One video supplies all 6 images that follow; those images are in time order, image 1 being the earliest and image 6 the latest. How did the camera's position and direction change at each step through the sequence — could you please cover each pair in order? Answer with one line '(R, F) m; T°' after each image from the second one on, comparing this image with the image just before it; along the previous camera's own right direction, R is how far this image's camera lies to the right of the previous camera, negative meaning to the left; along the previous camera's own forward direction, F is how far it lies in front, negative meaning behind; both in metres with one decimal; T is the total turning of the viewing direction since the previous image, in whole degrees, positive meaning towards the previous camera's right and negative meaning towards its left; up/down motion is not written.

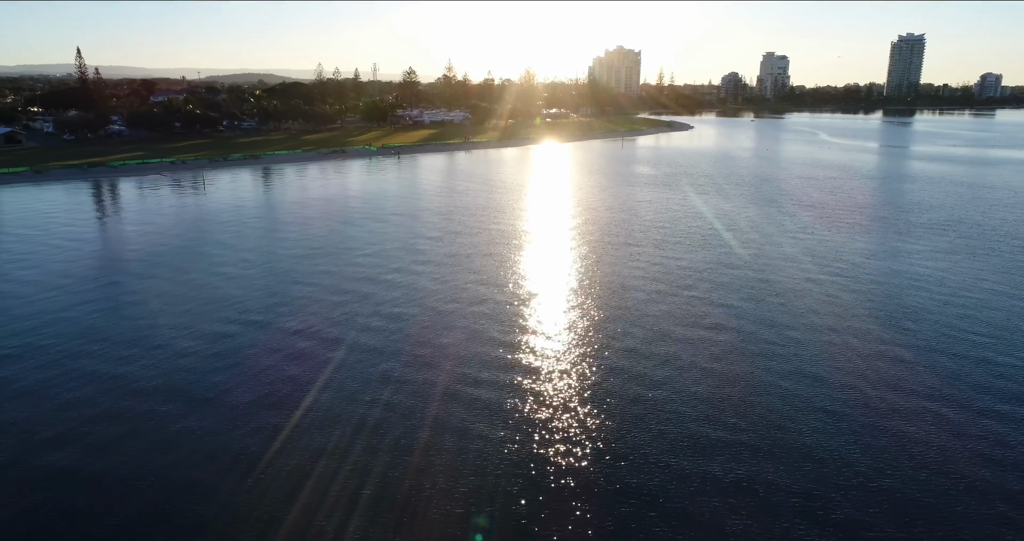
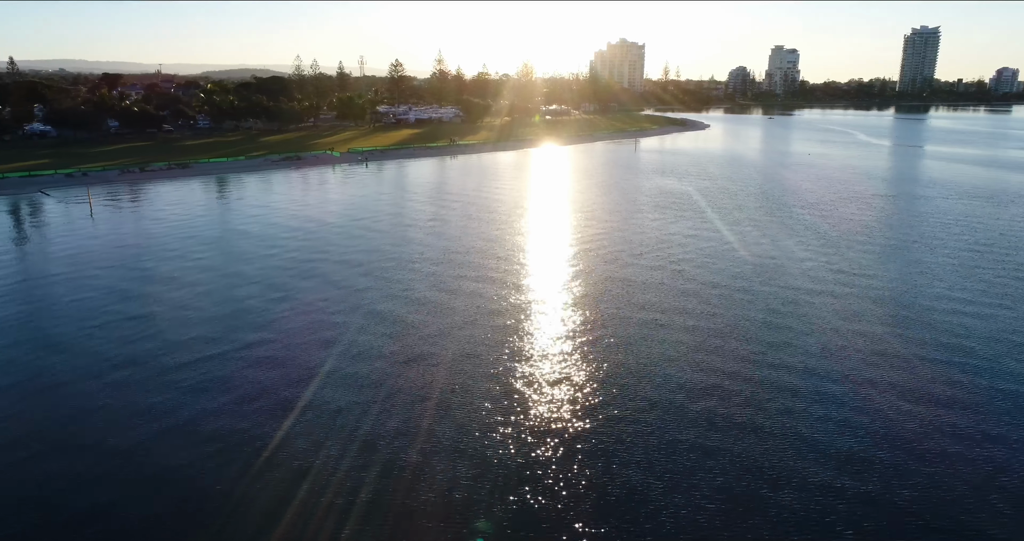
(+0.2, +6.0) m; 0°
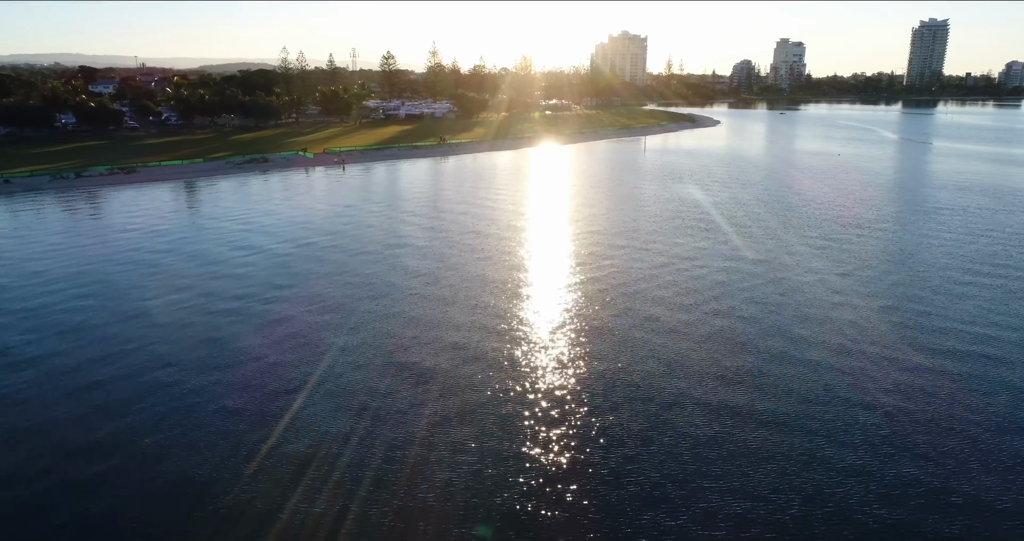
(+0.1, +3.2) m; 0°
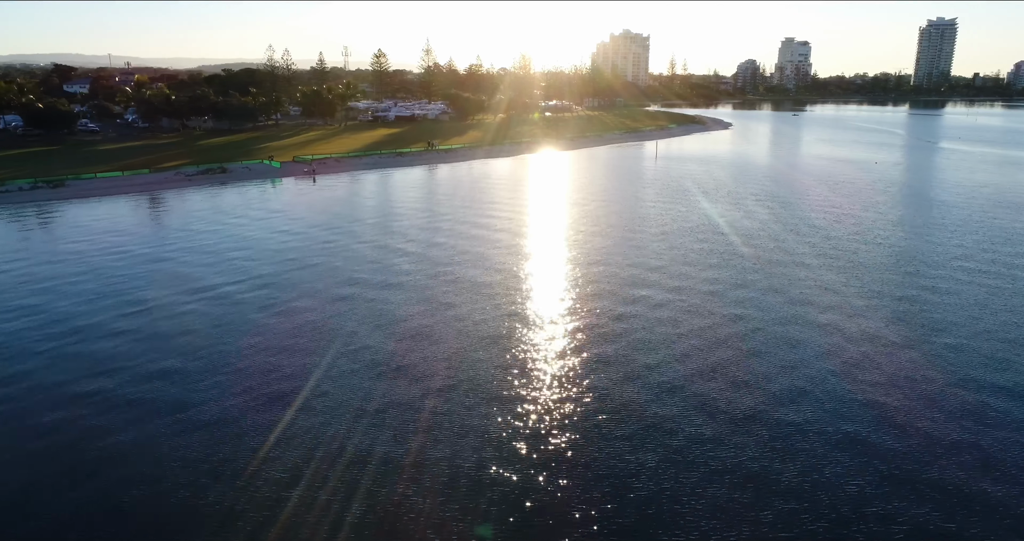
(+0.1, +3.2) m; 0°
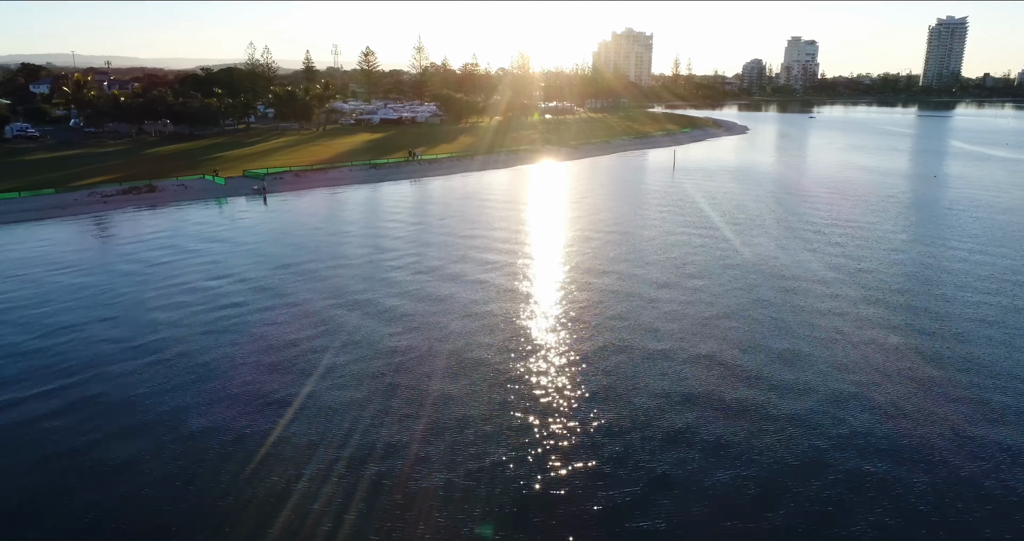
(+0.2, +3.9) m; 0°
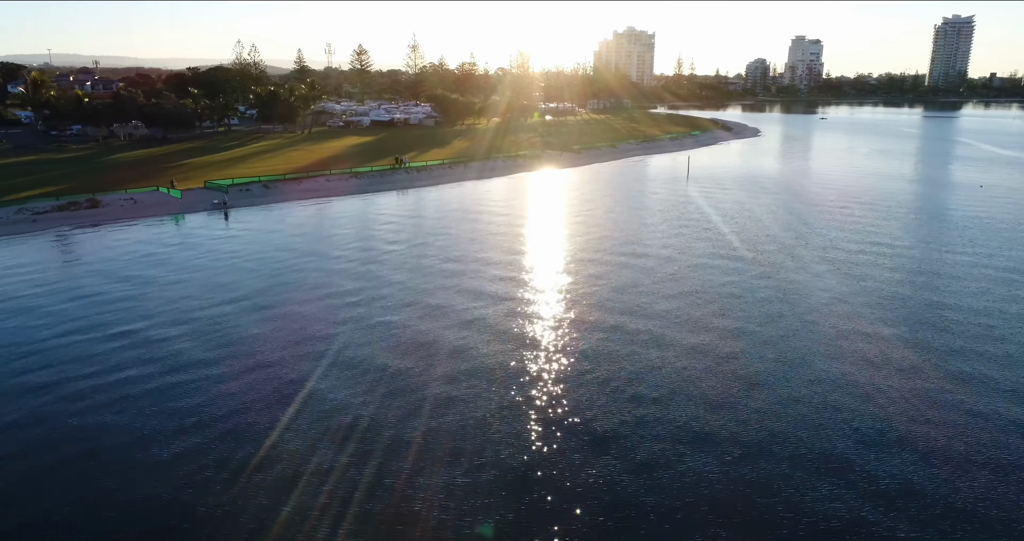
(+0.1, +2.2) m; 0°
